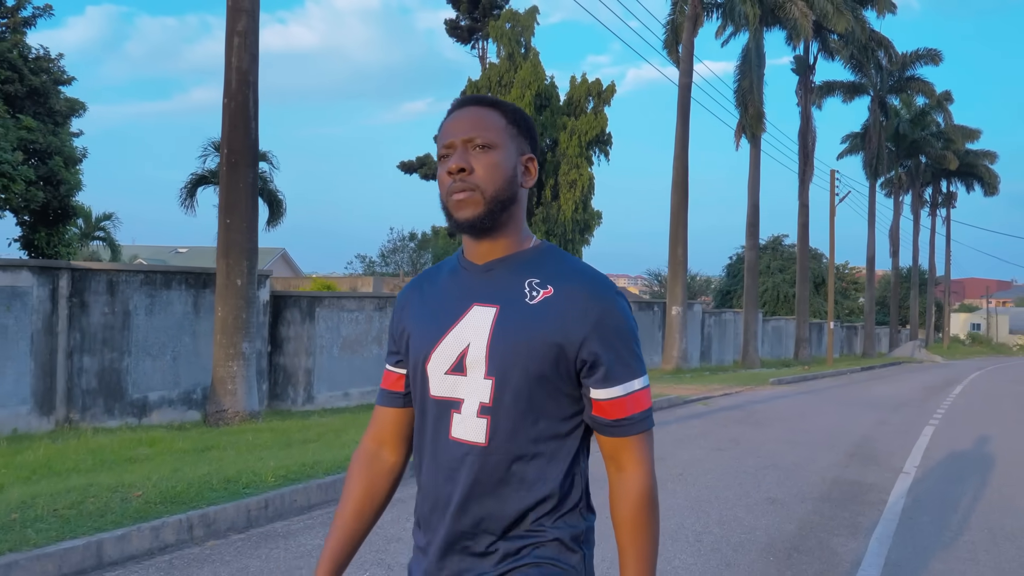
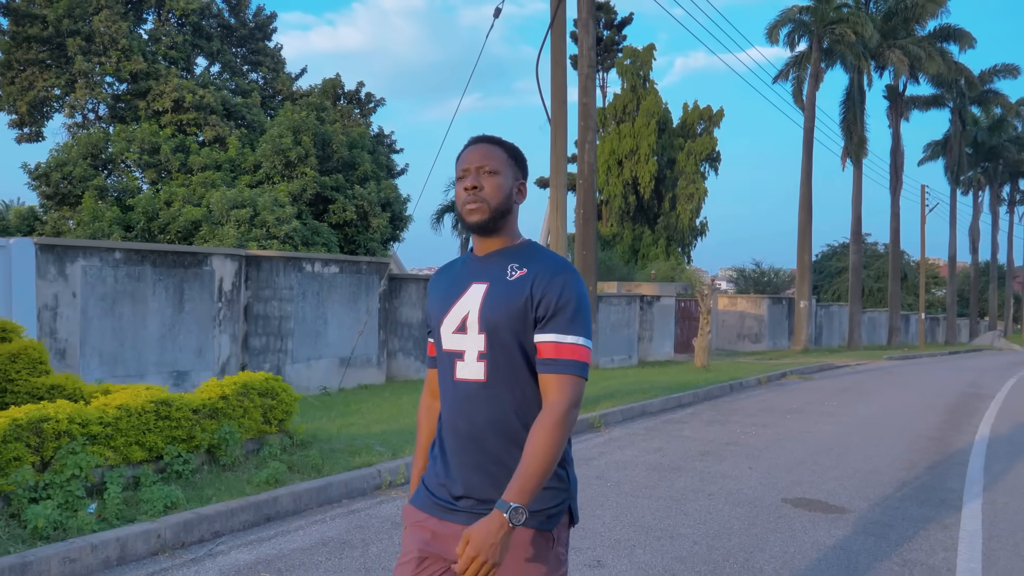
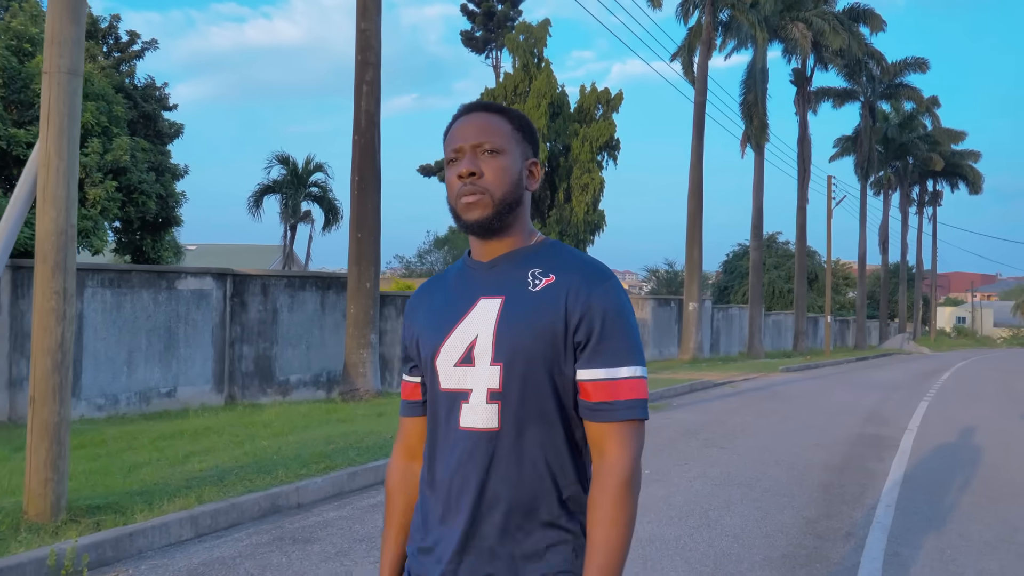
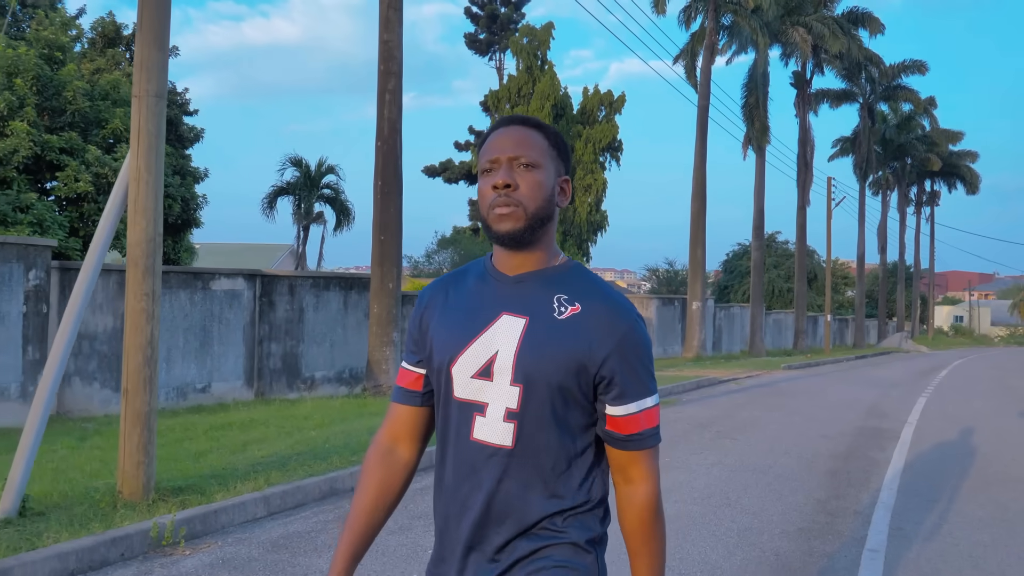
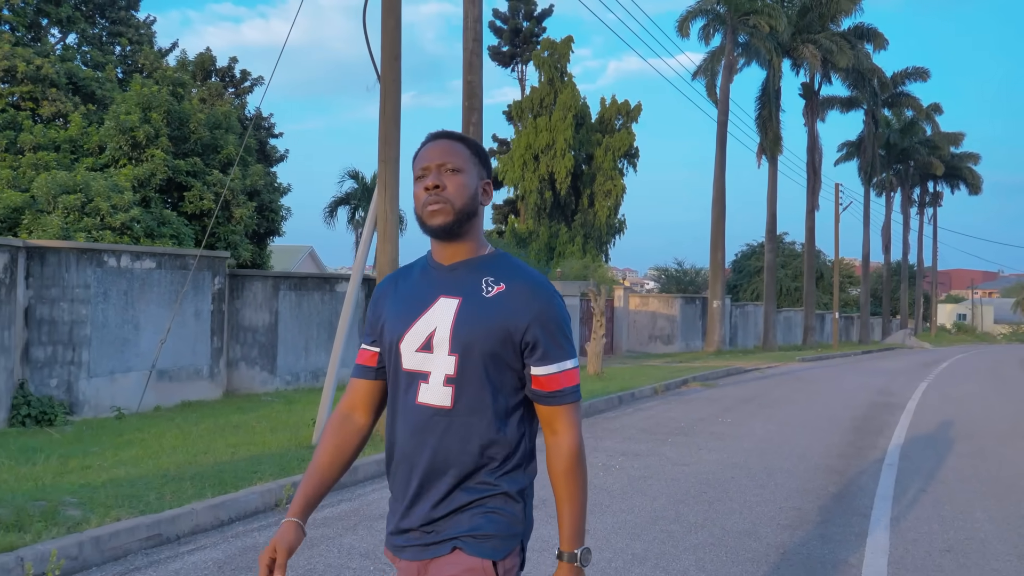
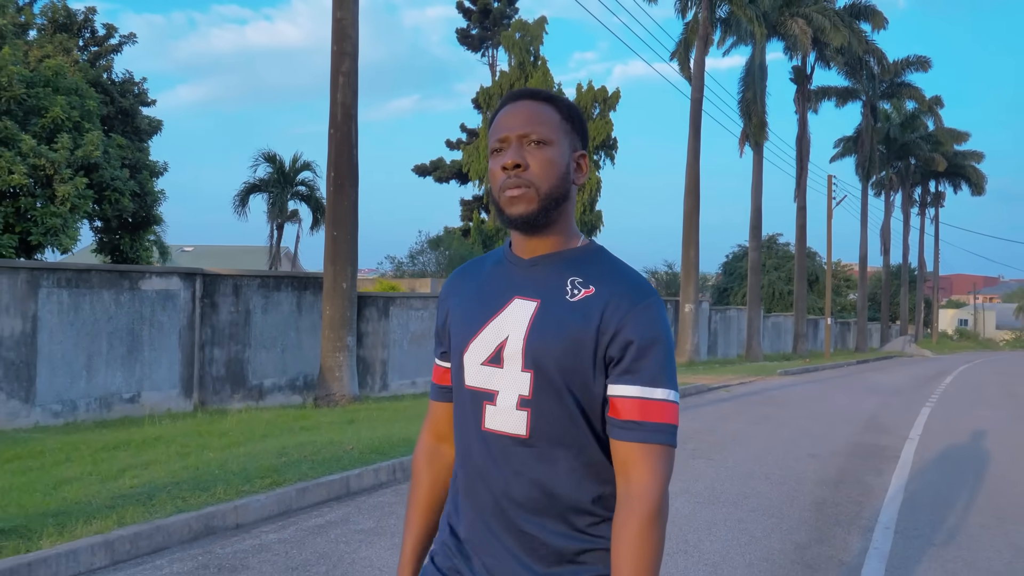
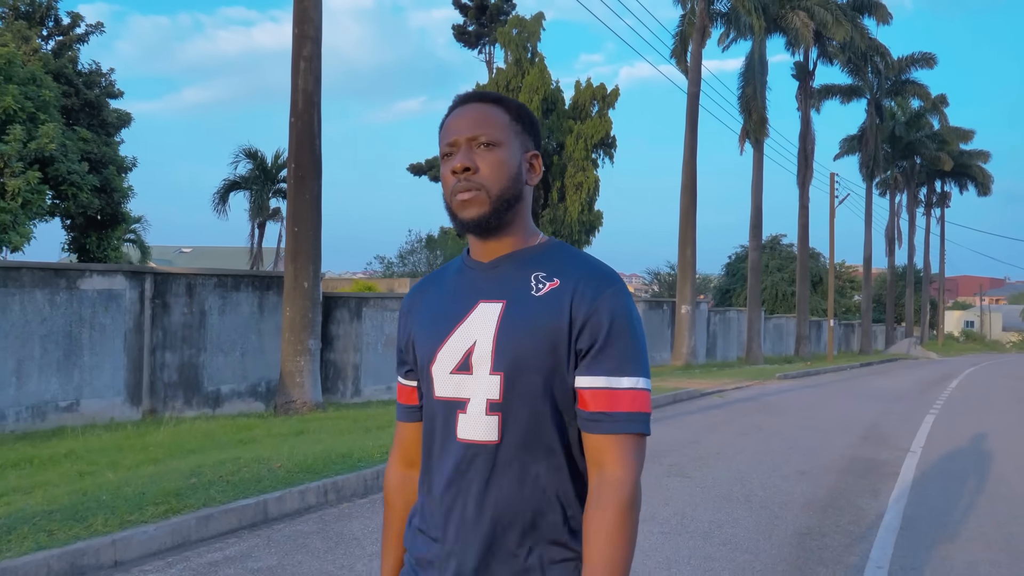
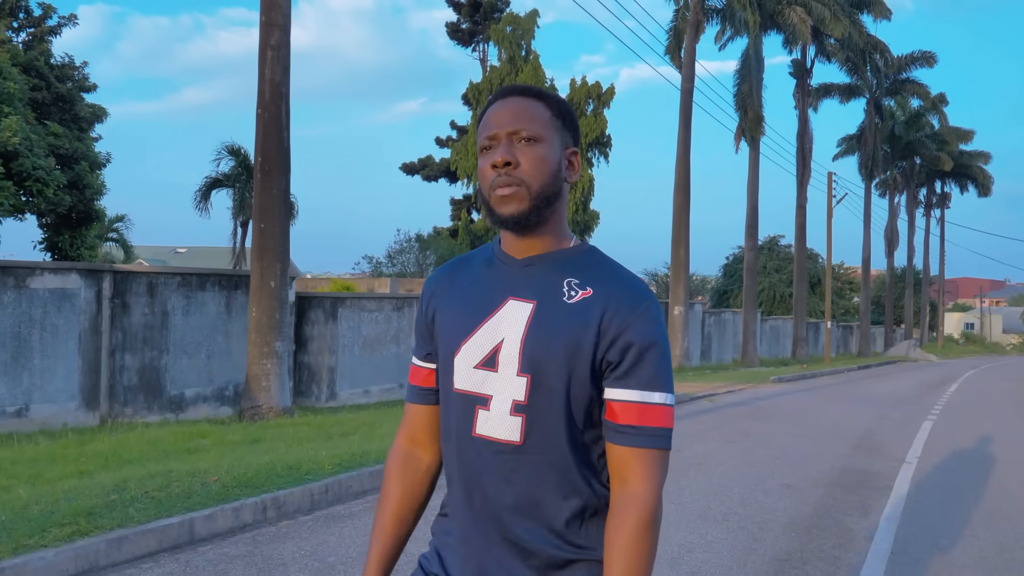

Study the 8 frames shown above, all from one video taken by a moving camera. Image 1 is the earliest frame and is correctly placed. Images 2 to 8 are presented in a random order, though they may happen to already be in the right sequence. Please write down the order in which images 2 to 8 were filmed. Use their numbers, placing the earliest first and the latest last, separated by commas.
8, 7, 6, 3, 4, 5, 2
